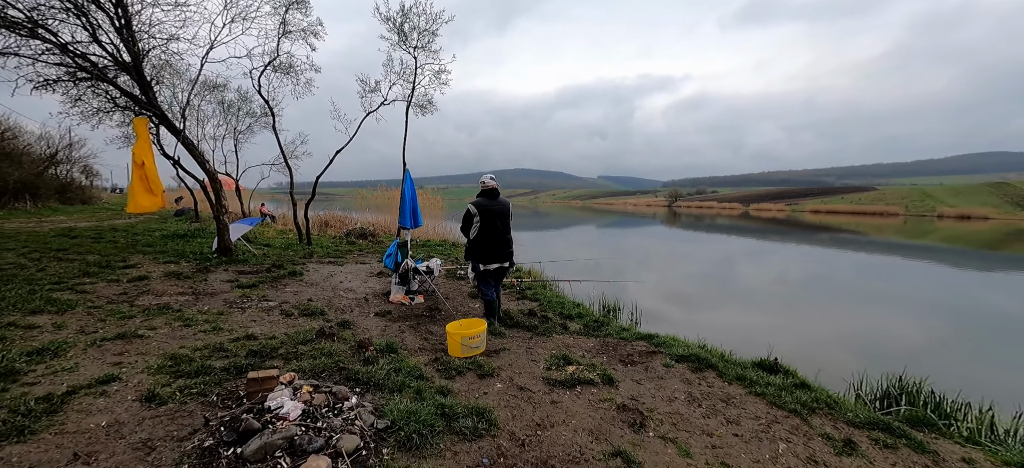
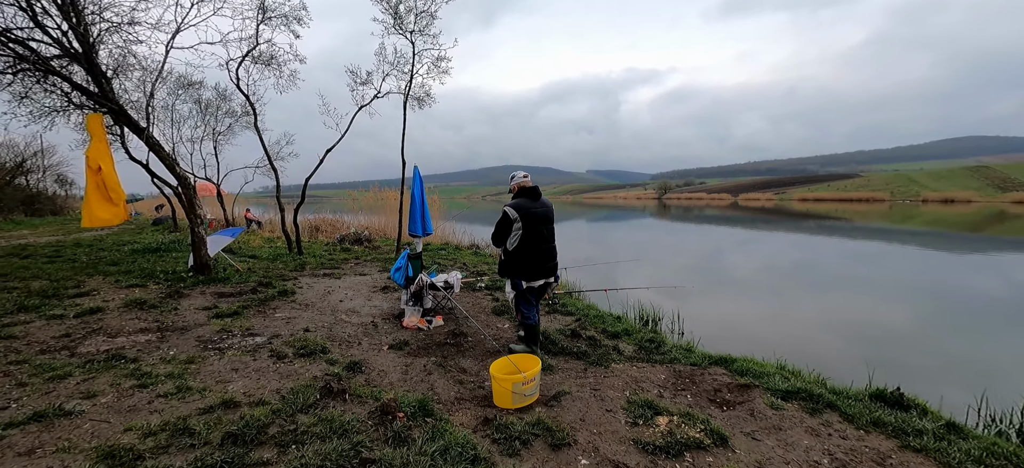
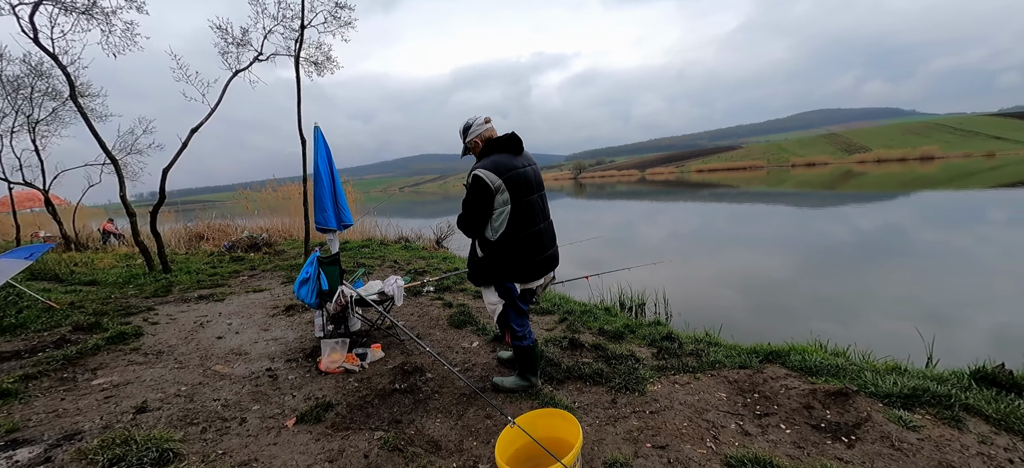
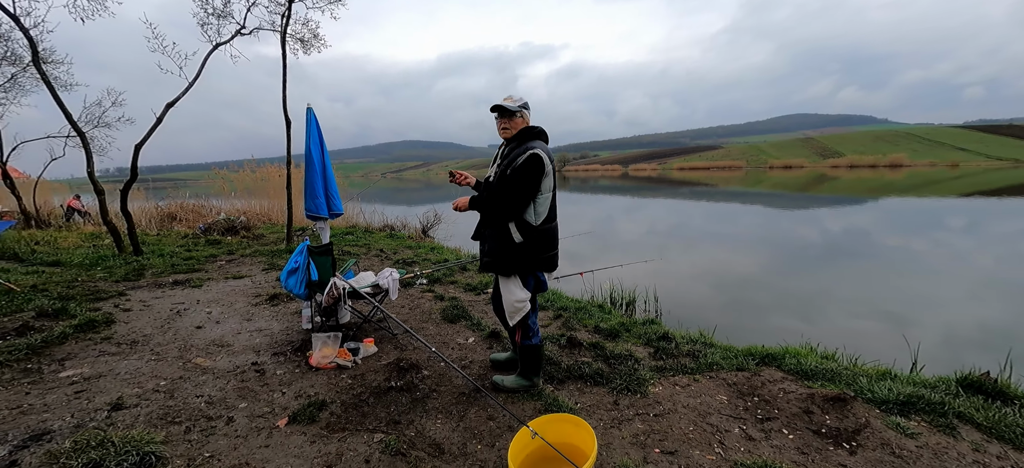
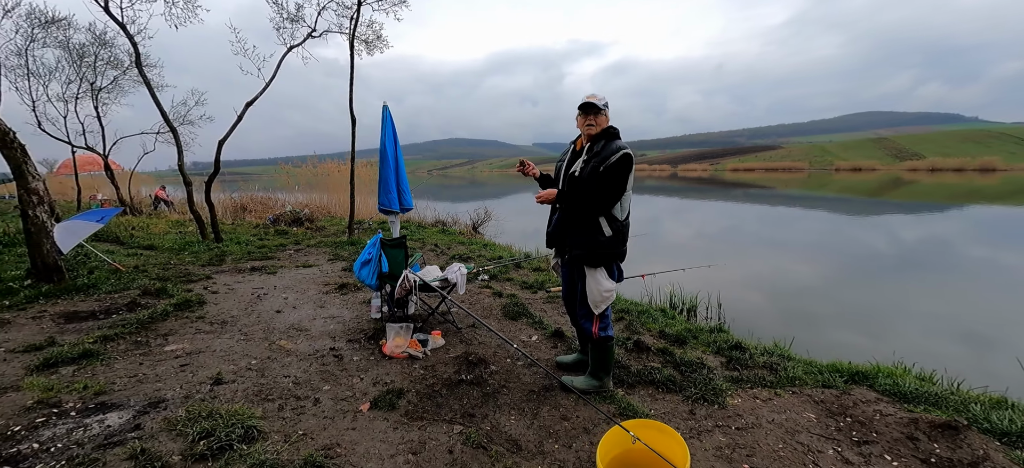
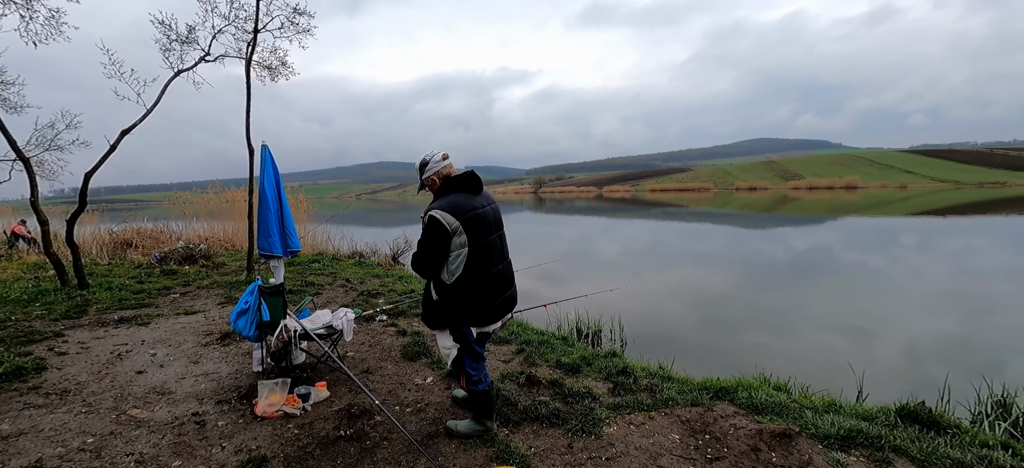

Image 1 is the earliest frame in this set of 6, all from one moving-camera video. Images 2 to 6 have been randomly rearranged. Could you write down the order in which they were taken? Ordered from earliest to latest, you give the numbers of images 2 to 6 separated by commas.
2, 3, 6, 4, 5
